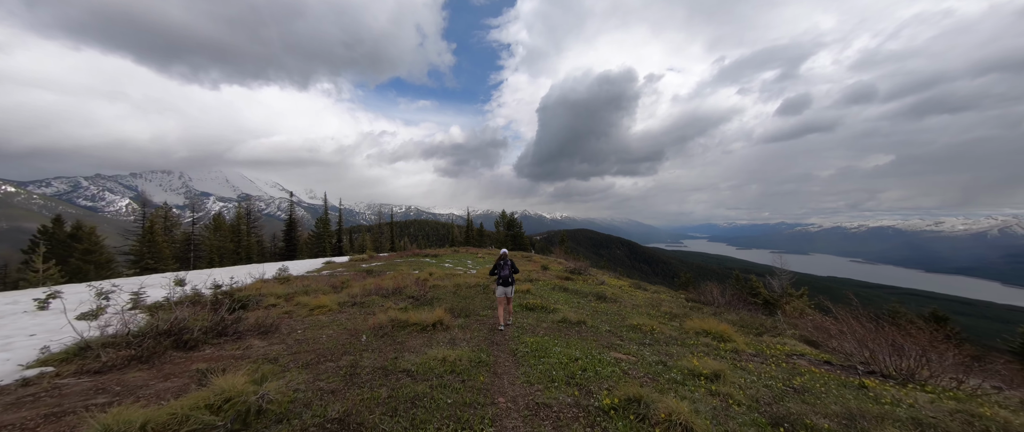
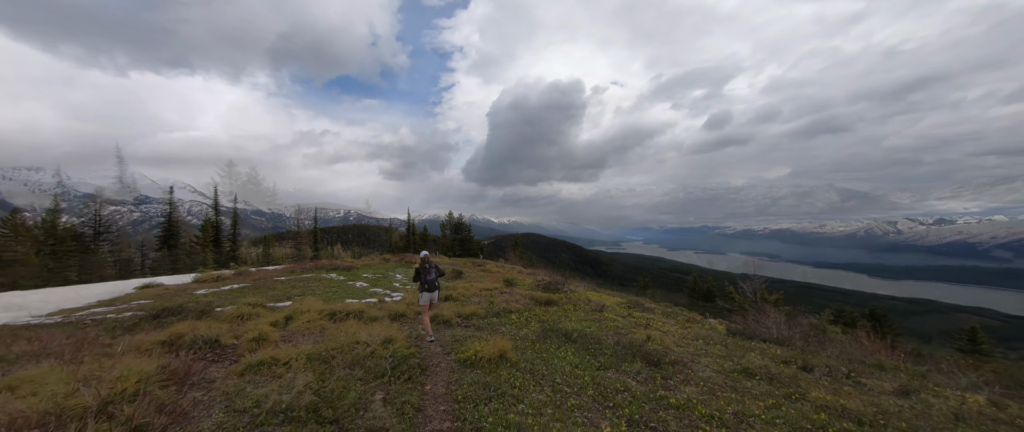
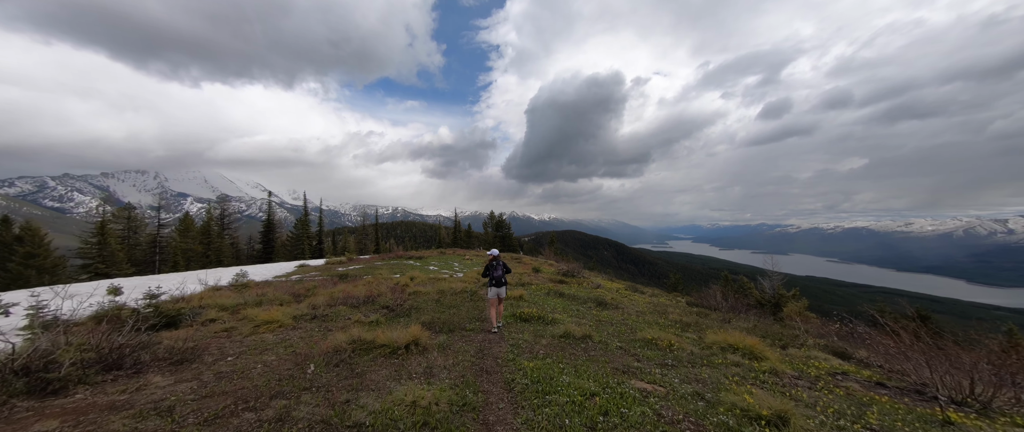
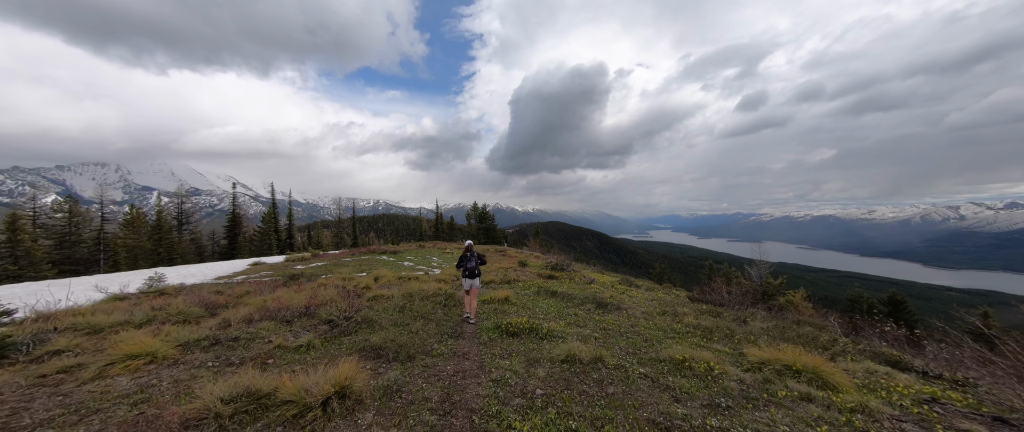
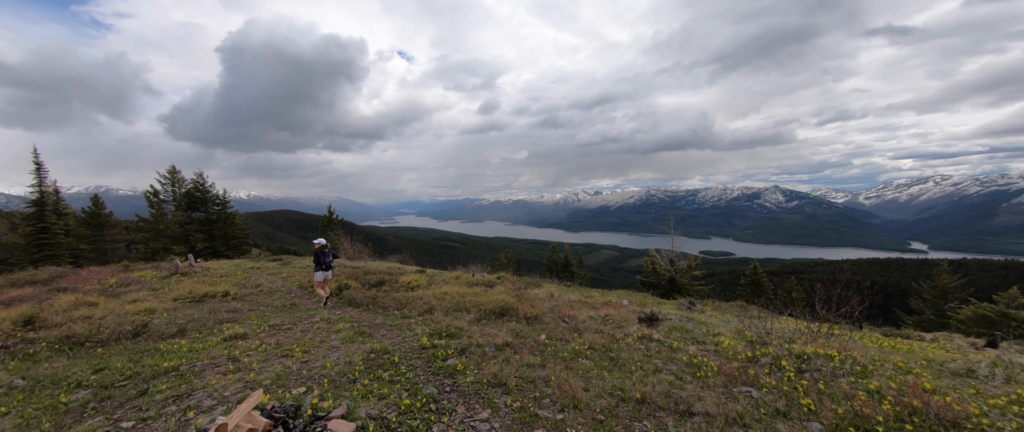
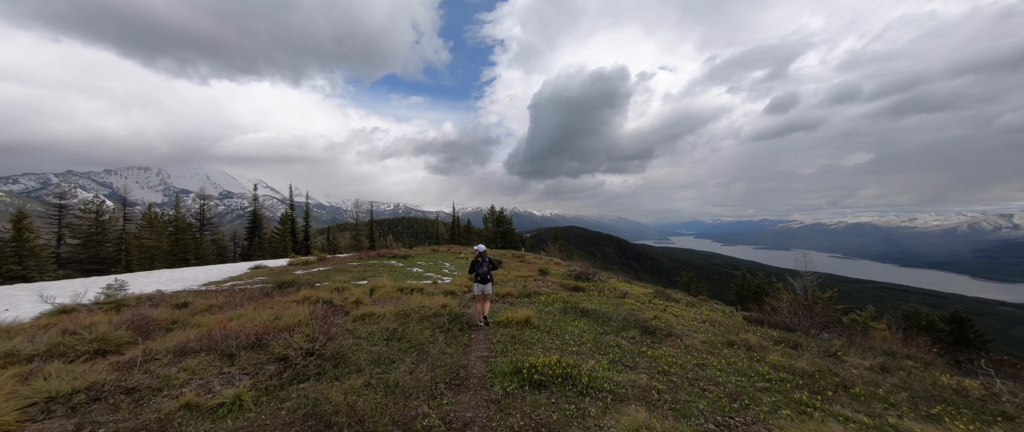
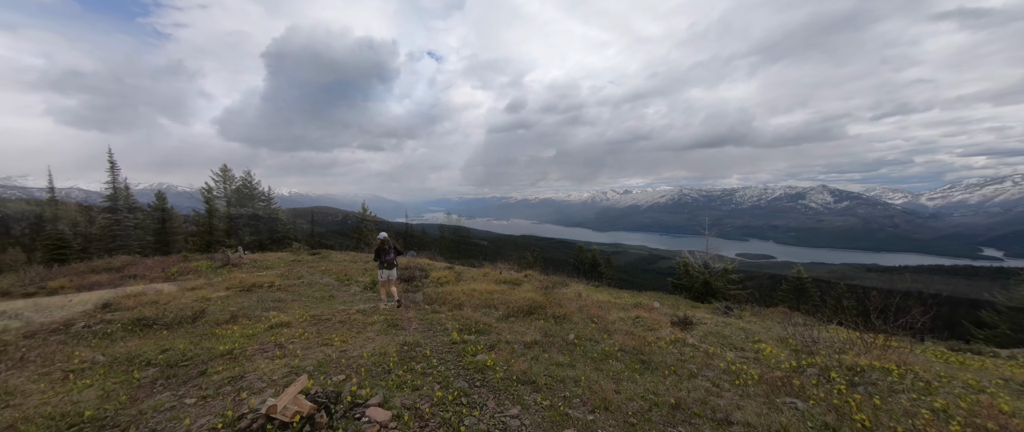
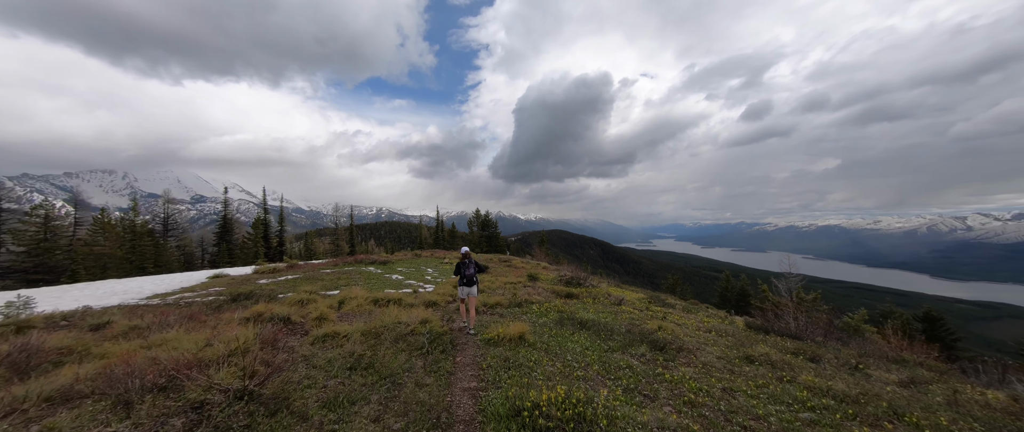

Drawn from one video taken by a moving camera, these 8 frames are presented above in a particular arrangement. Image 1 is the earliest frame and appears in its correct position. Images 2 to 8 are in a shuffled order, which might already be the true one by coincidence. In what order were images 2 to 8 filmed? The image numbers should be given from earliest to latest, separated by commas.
3, 4, 6, 8, 2, 7, 5
